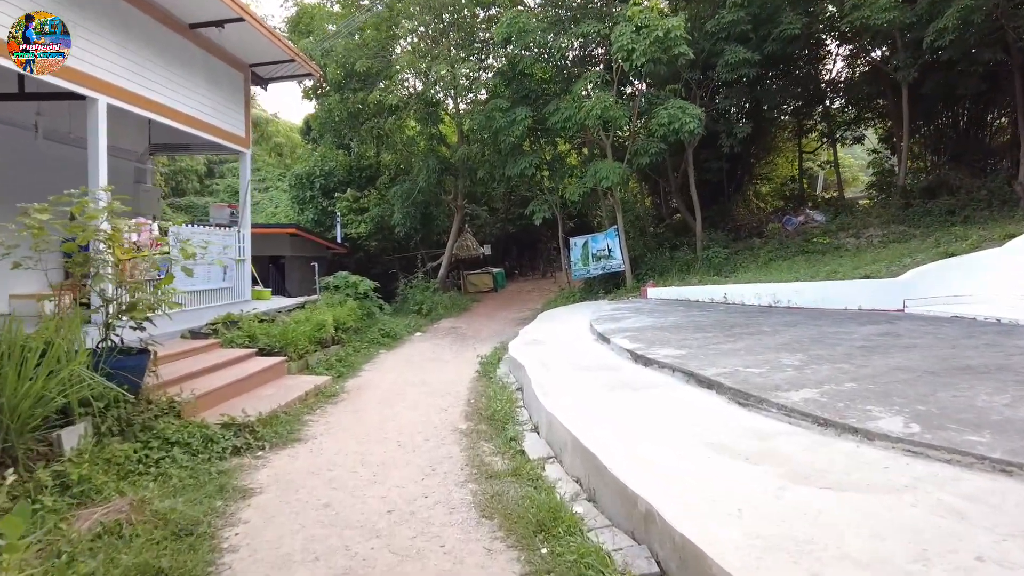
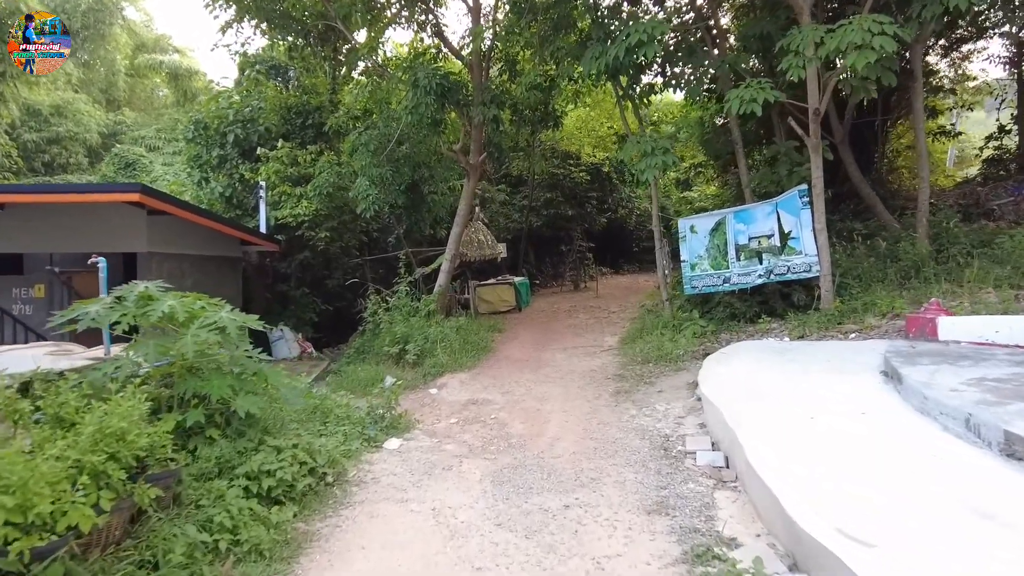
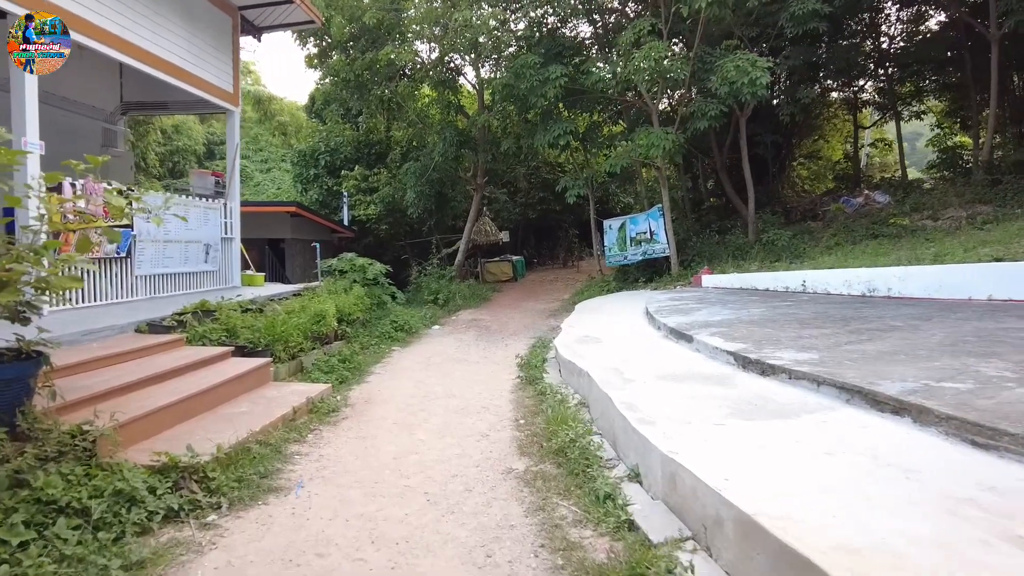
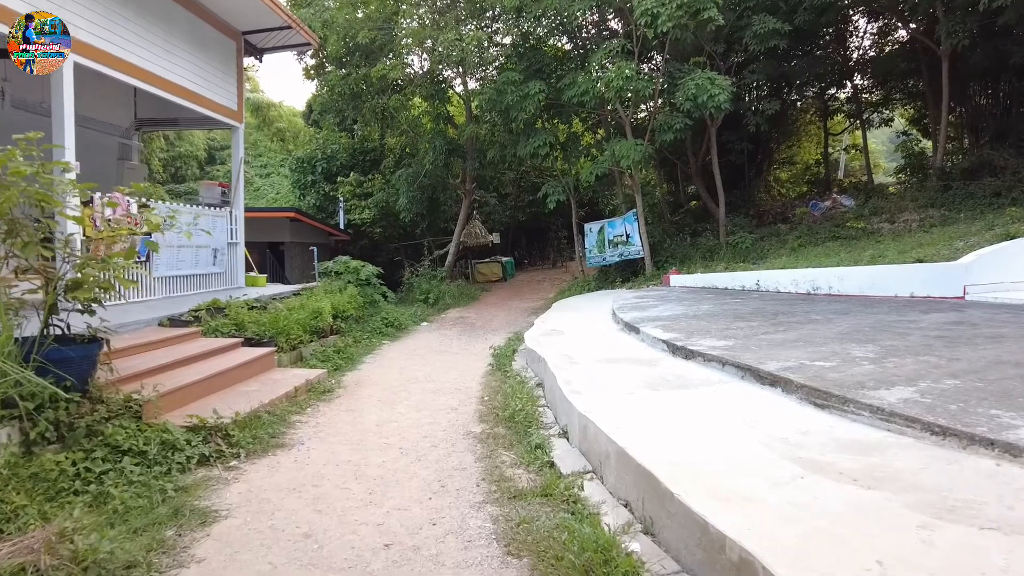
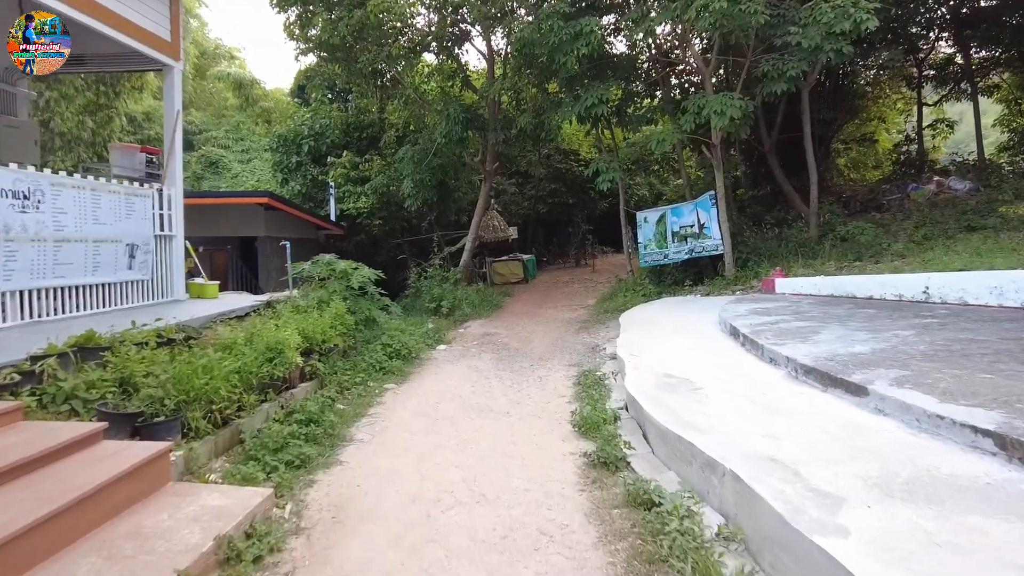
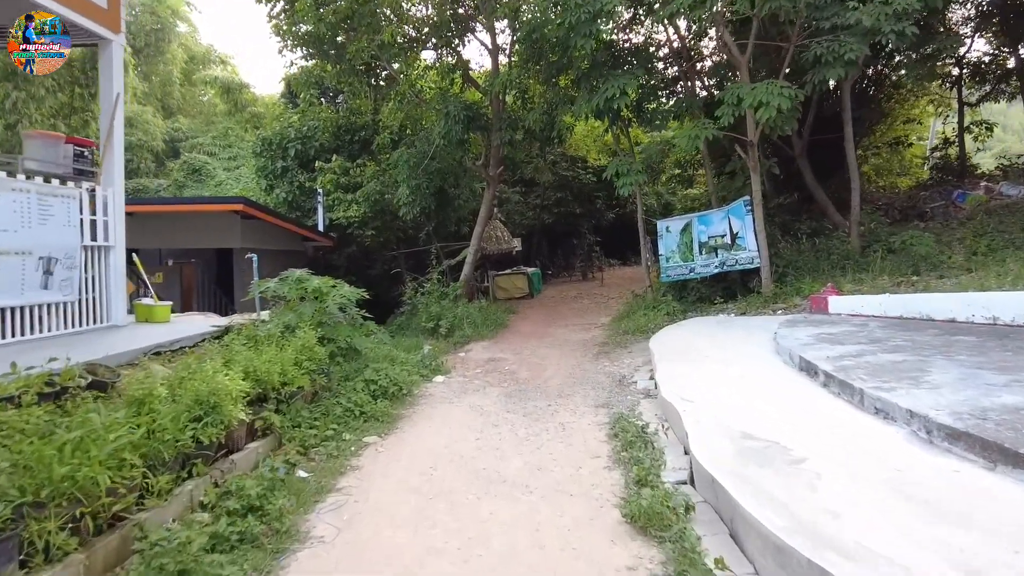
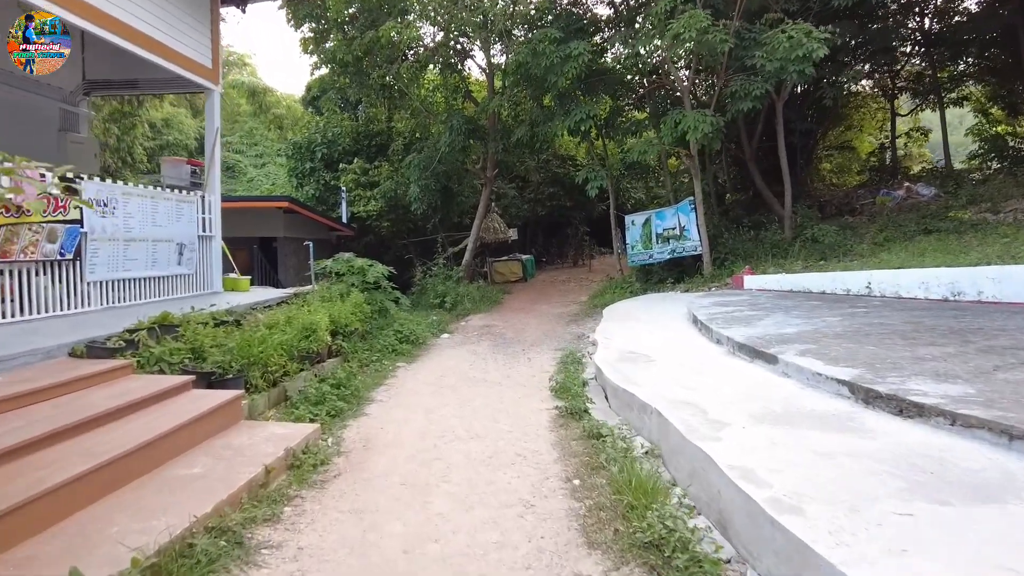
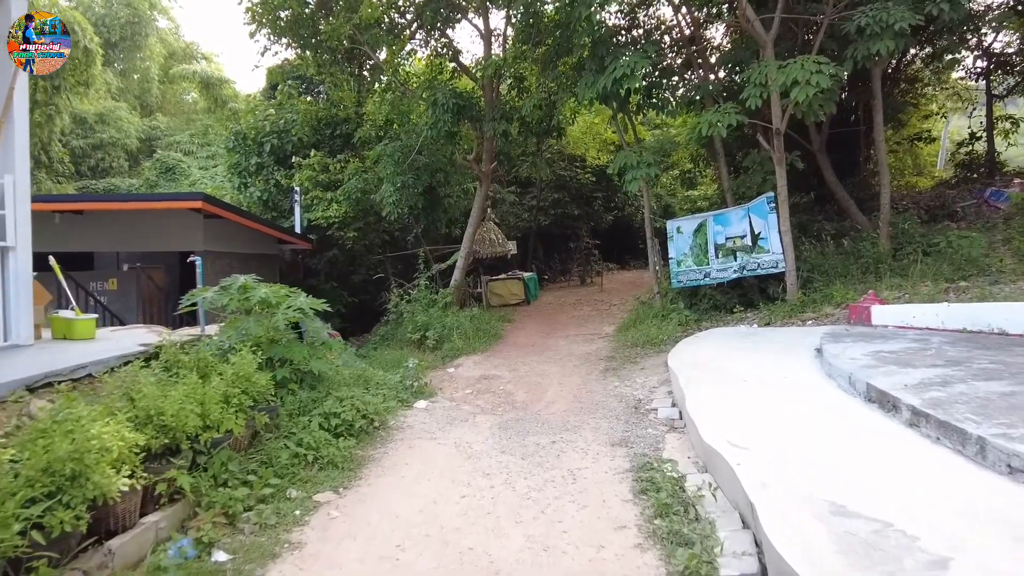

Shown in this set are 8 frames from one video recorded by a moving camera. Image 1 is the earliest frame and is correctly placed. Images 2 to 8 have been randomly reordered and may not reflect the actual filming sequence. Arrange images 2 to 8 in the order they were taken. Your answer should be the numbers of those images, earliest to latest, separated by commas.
4, 3, 7, 5, 6, 8, 2
